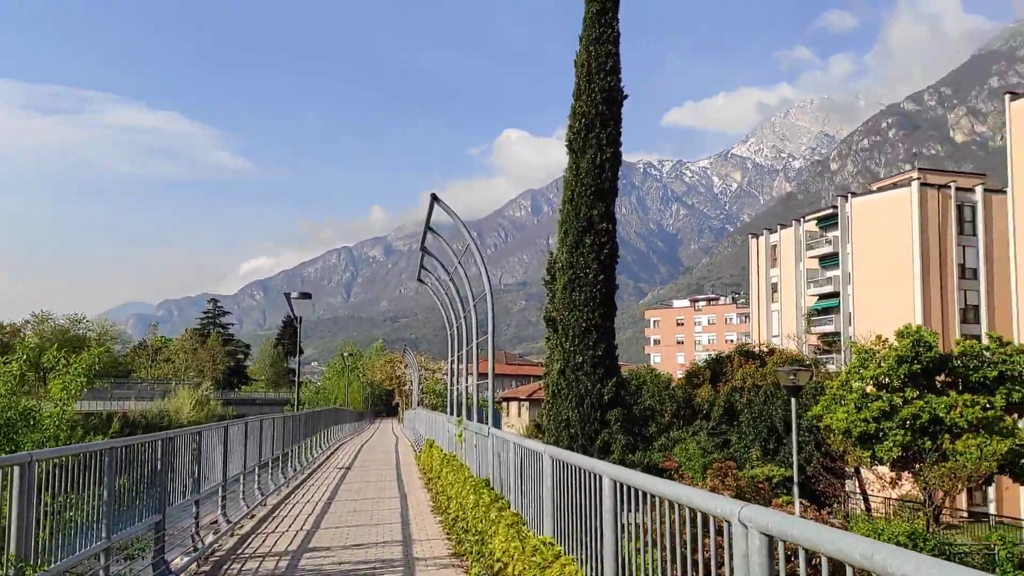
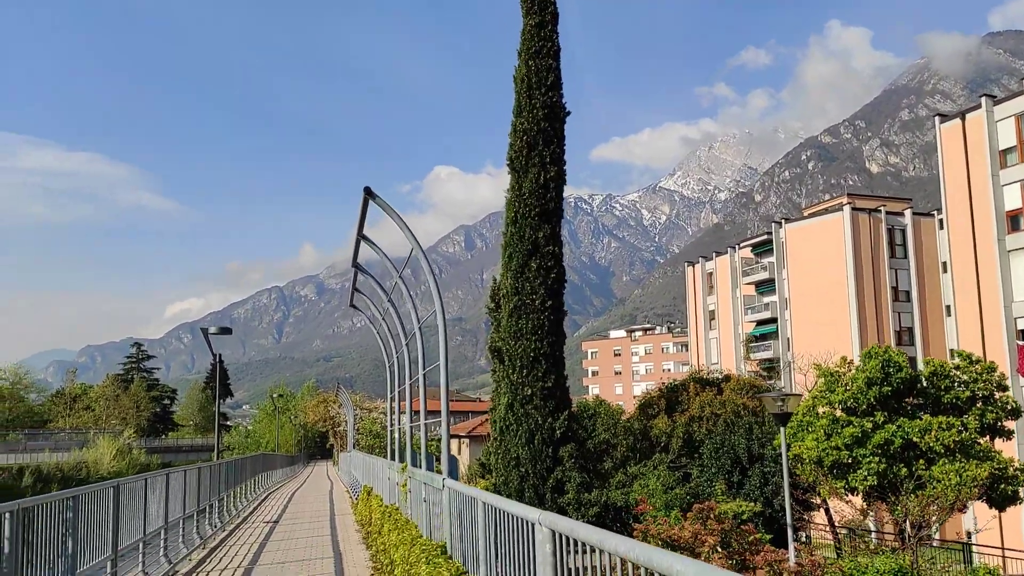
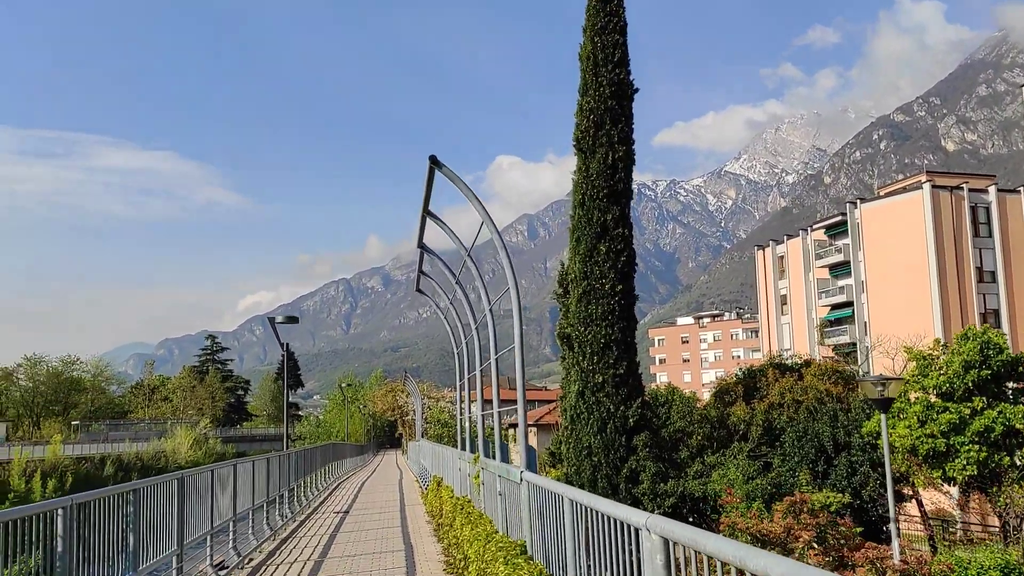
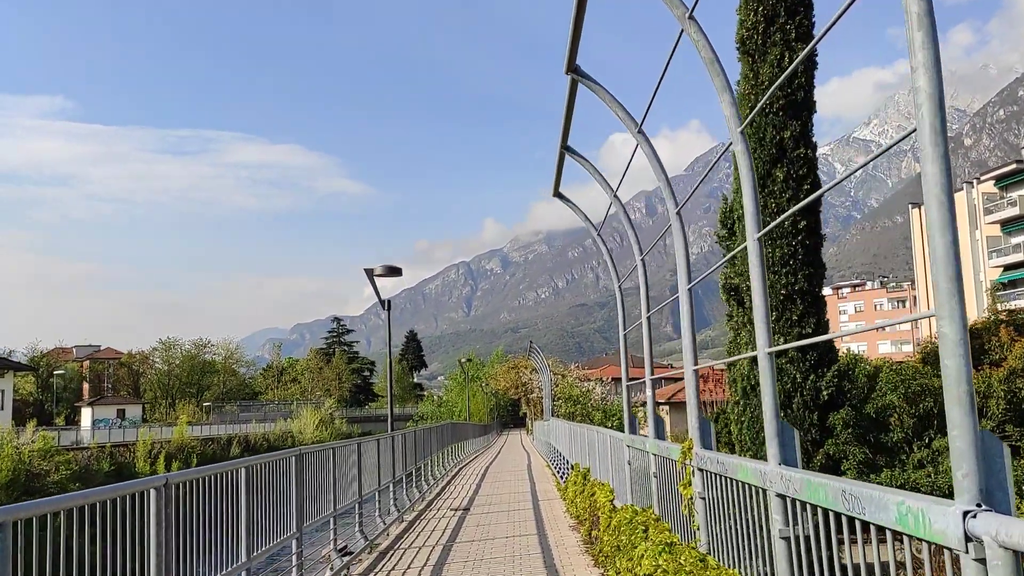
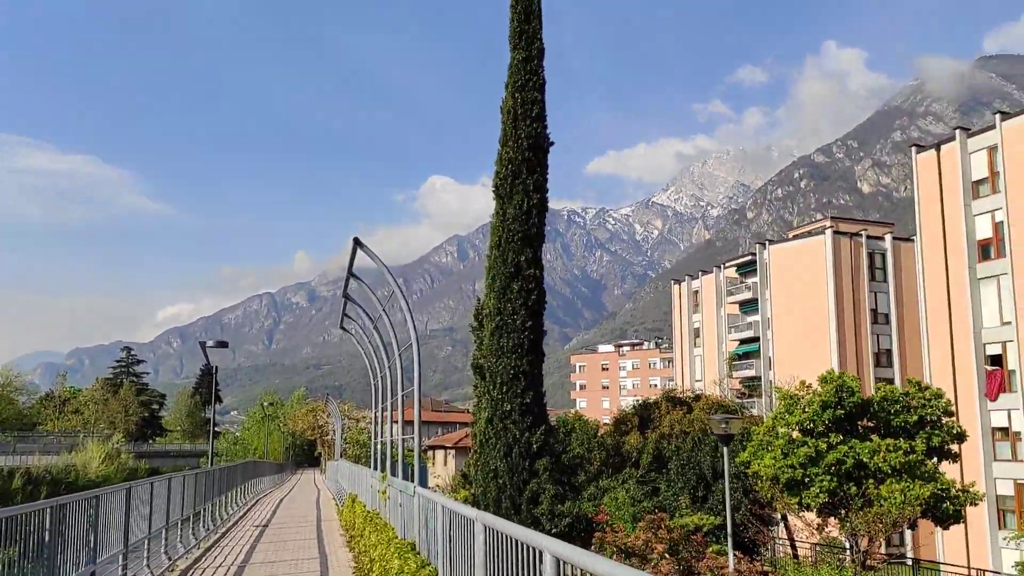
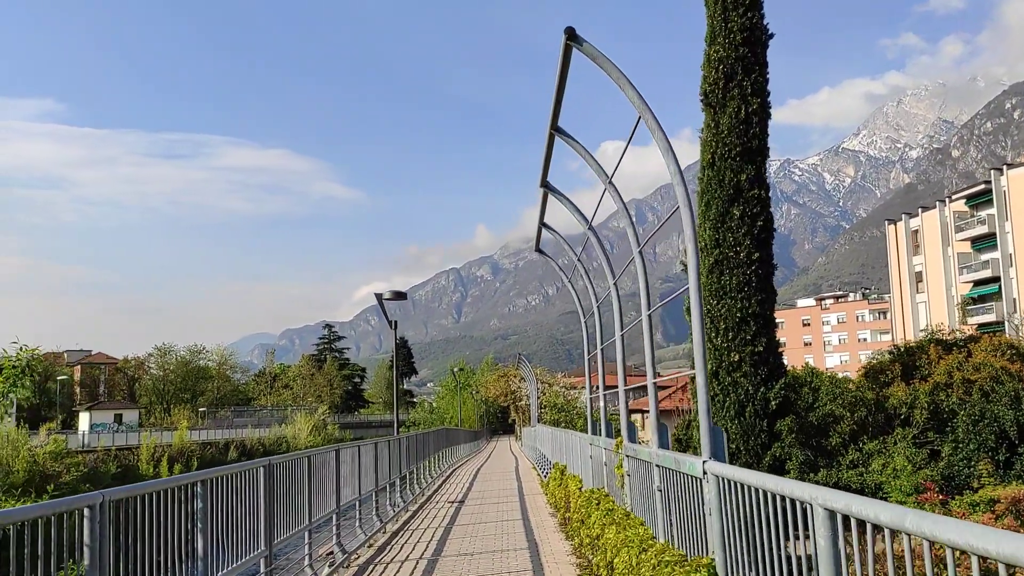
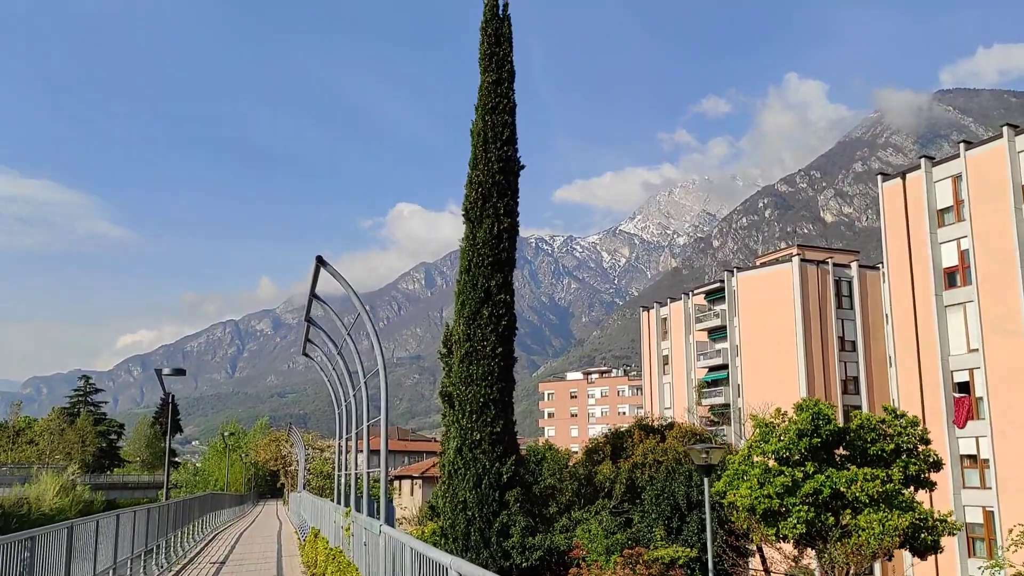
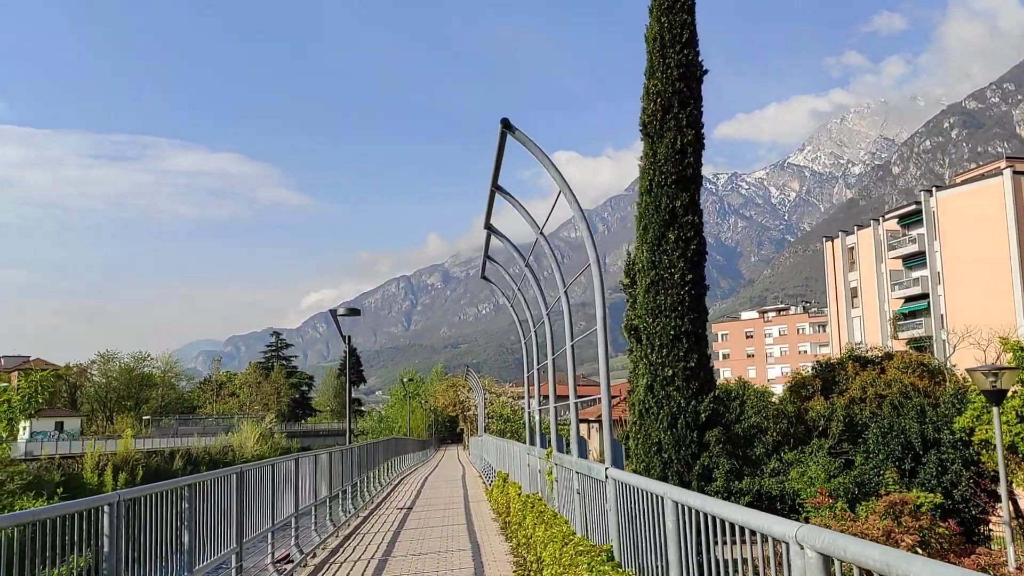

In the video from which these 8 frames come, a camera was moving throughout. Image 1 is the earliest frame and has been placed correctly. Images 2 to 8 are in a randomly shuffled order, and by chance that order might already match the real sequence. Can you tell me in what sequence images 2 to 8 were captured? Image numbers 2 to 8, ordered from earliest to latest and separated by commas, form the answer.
5, 7, 2, 3, 8, 6, 4
